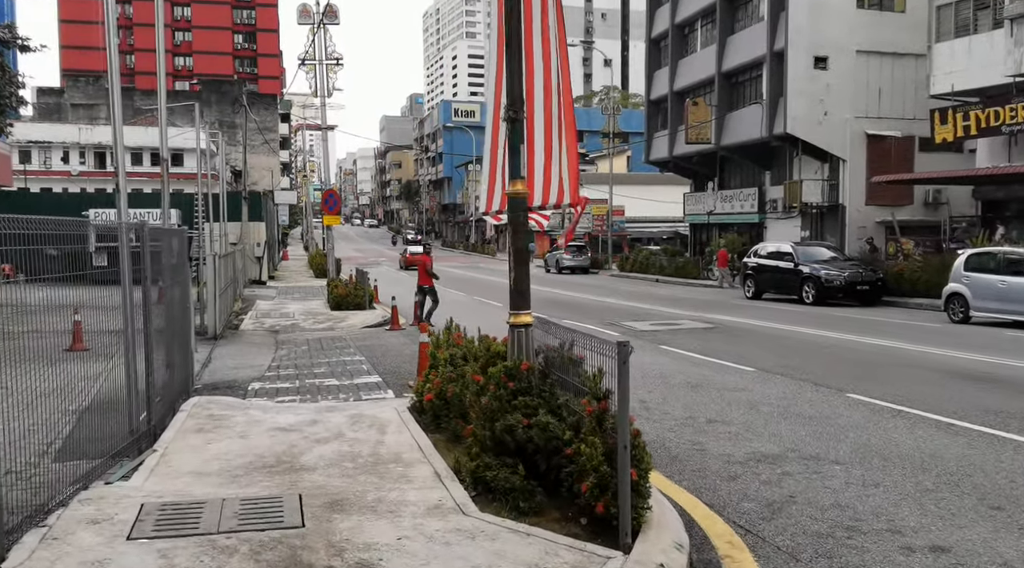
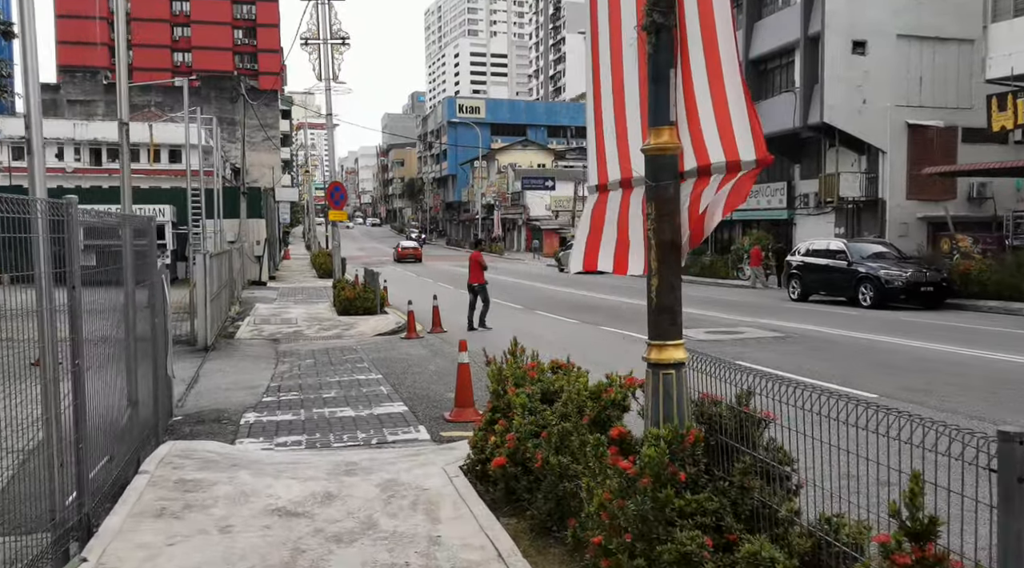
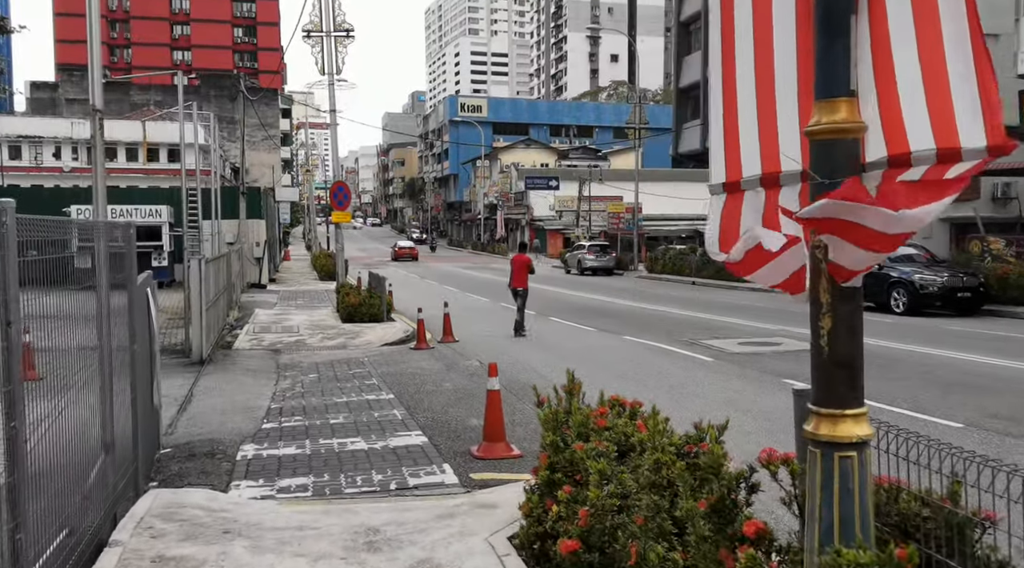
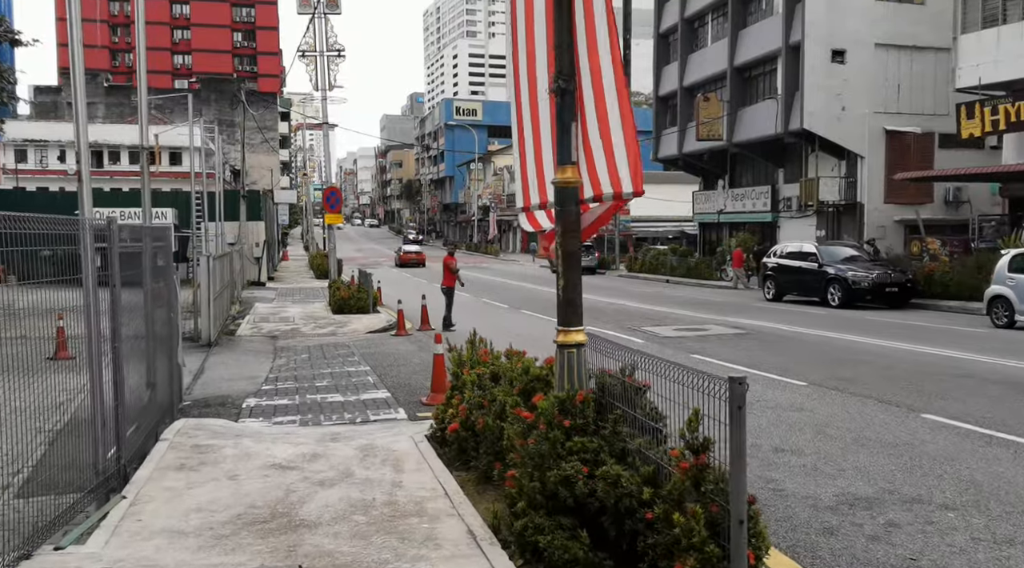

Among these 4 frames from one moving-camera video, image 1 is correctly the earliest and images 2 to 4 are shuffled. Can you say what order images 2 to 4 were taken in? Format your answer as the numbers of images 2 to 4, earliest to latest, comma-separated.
4, 2, 3
